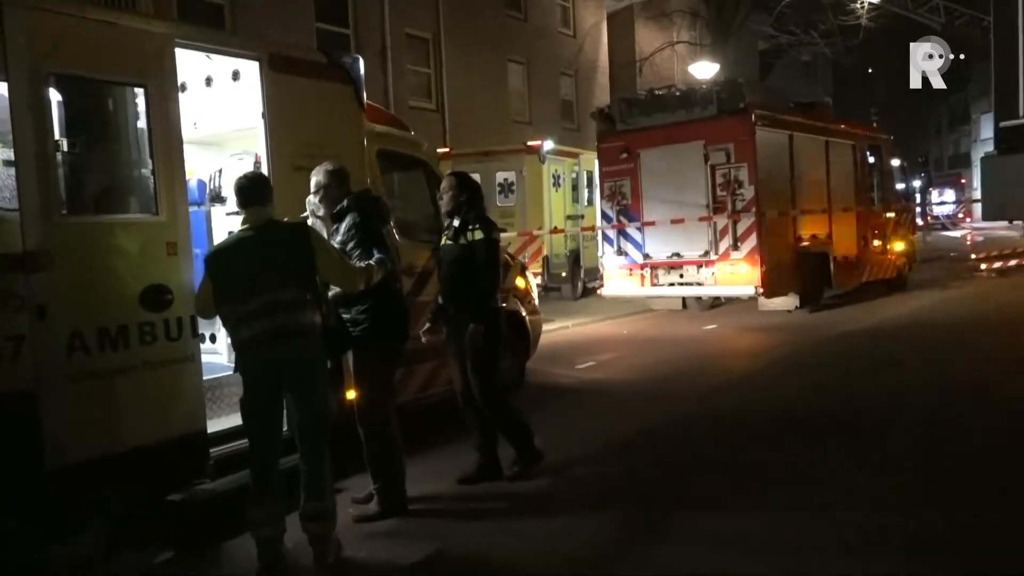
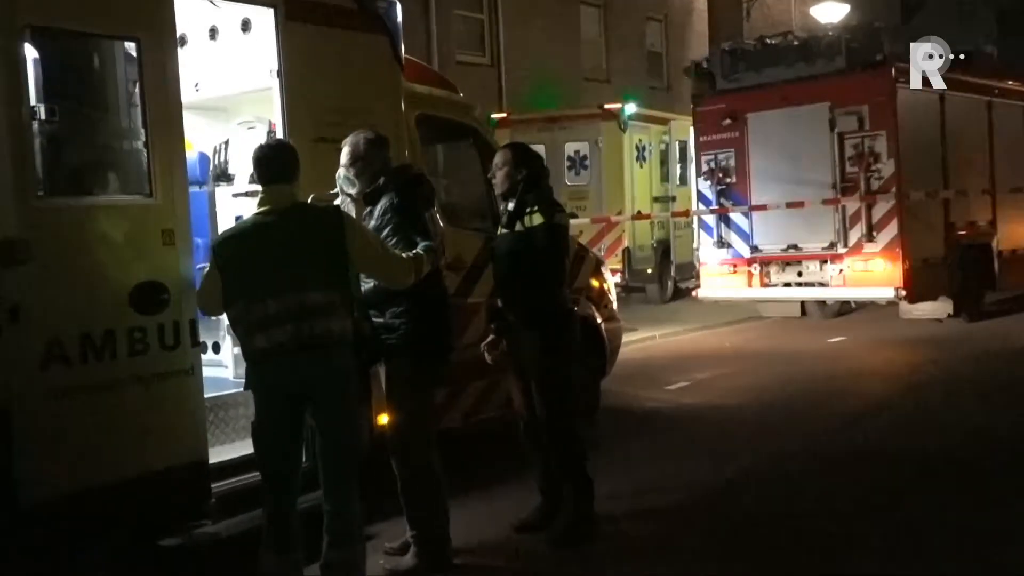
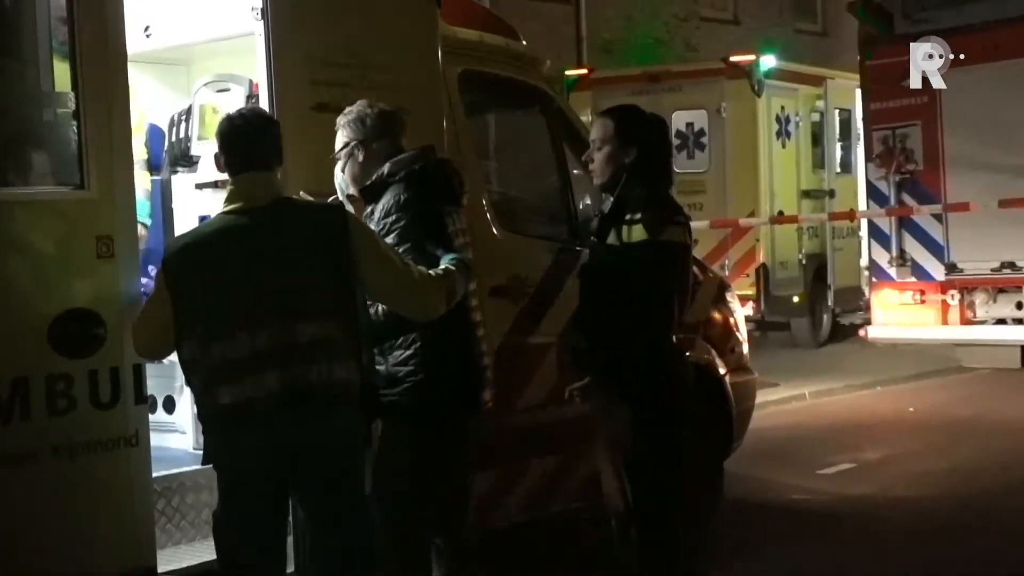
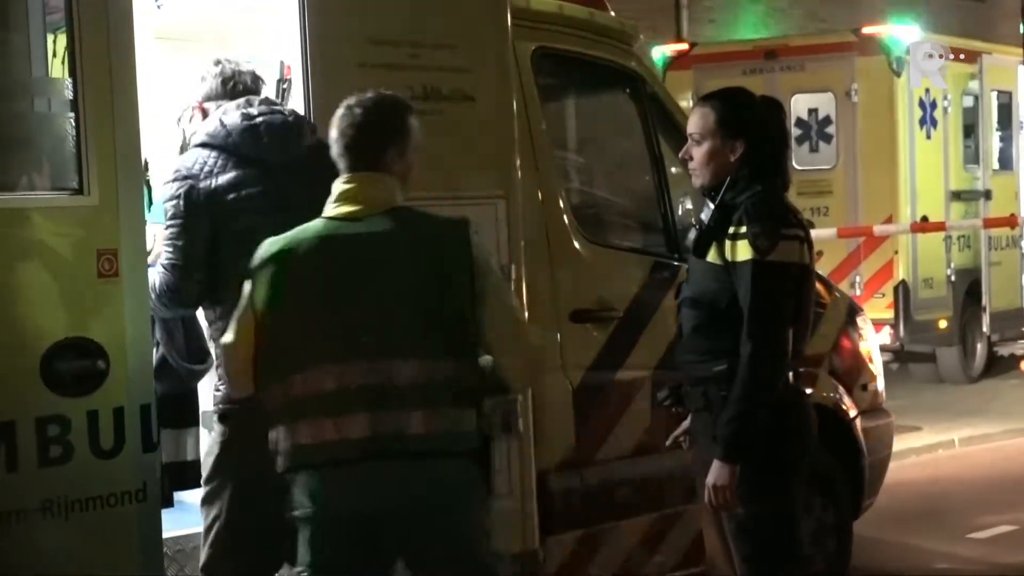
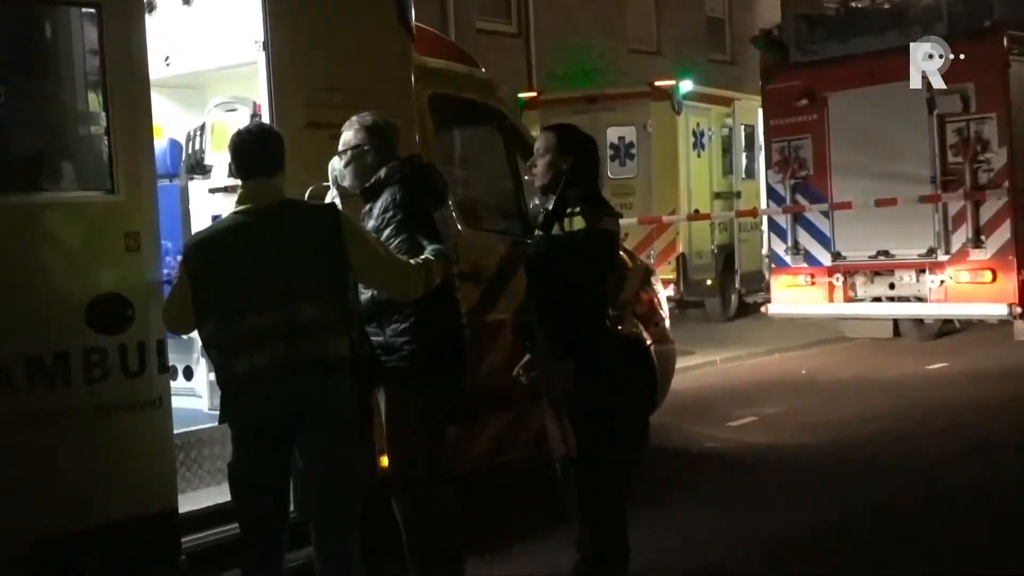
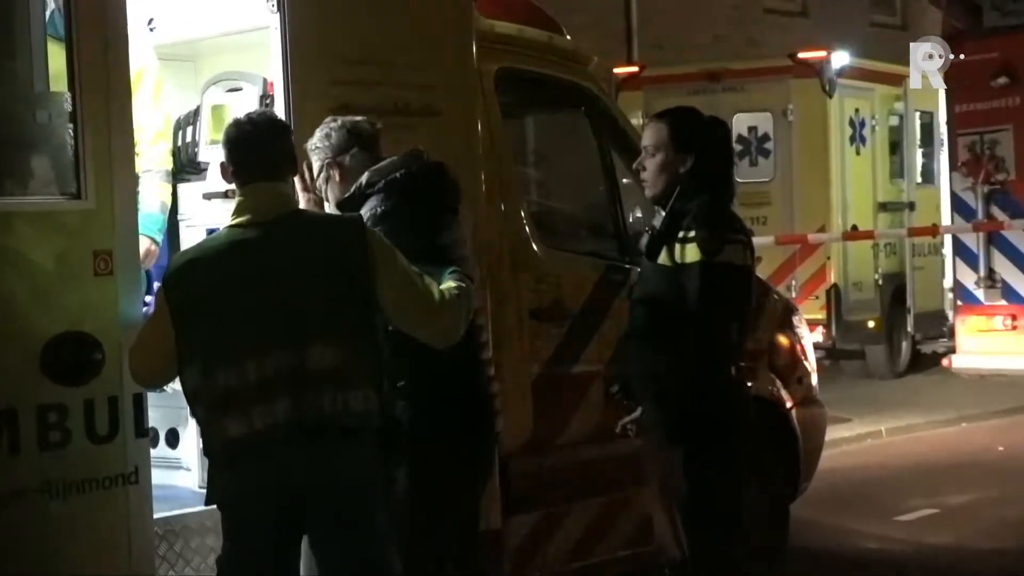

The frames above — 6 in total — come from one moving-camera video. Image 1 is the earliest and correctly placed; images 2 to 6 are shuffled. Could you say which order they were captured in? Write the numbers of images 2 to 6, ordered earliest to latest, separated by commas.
2, 5, 3, 6, 4
